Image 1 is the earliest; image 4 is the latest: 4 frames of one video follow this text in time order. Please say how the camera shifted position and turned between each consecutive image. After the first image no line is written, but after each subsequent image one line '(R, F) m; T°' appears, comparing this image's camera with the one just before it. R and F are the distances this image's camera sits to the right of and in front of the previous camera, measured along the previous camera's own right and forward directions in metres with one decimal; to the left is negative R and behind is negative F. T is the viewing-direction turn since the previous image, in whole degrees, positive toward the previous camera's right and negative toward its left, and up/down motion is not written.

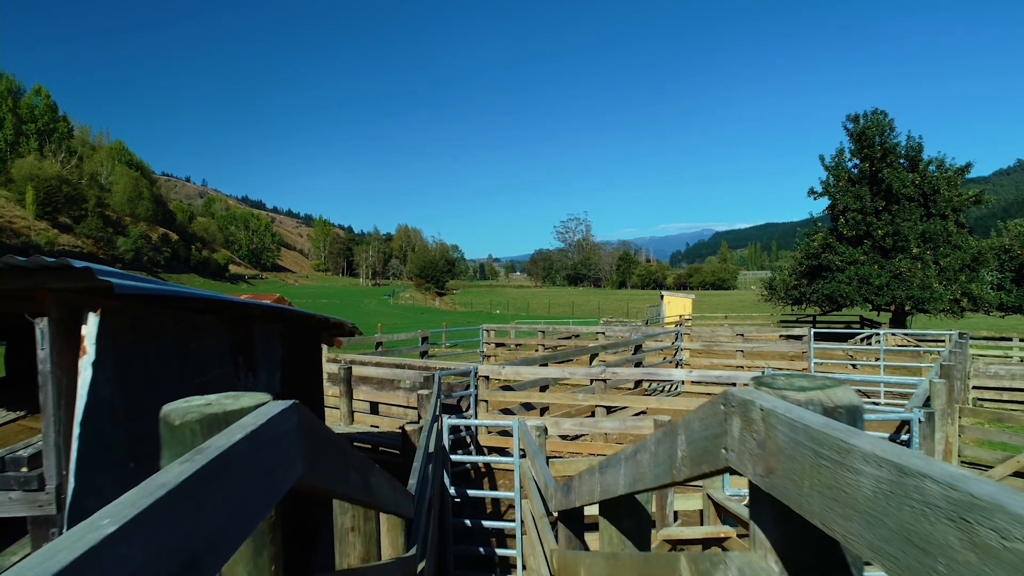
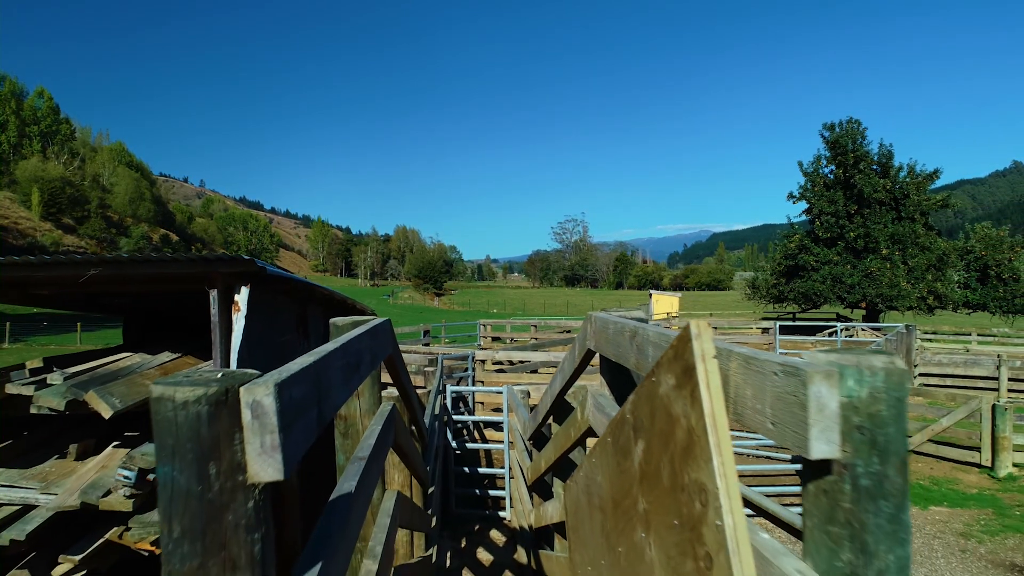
(+0.1, -1.2) m; 0°
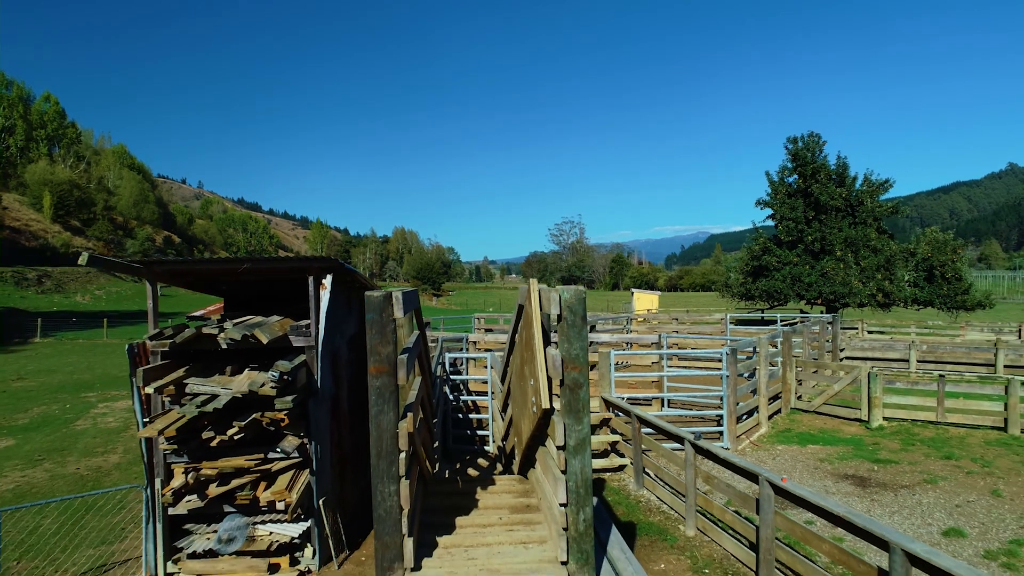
(+0.2, -2.2) m; 0°
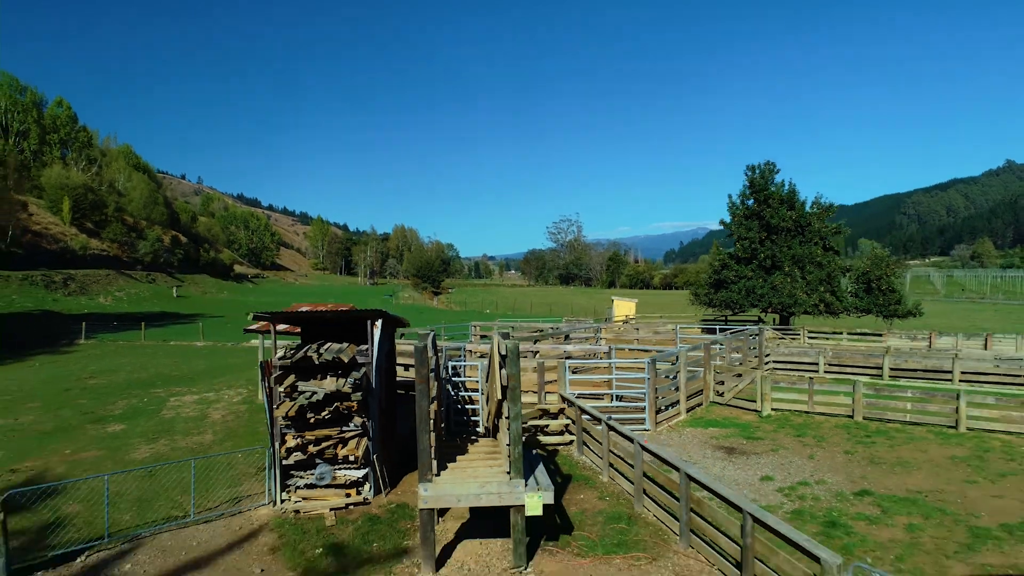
(+0.3, -3.4) m; 0°
